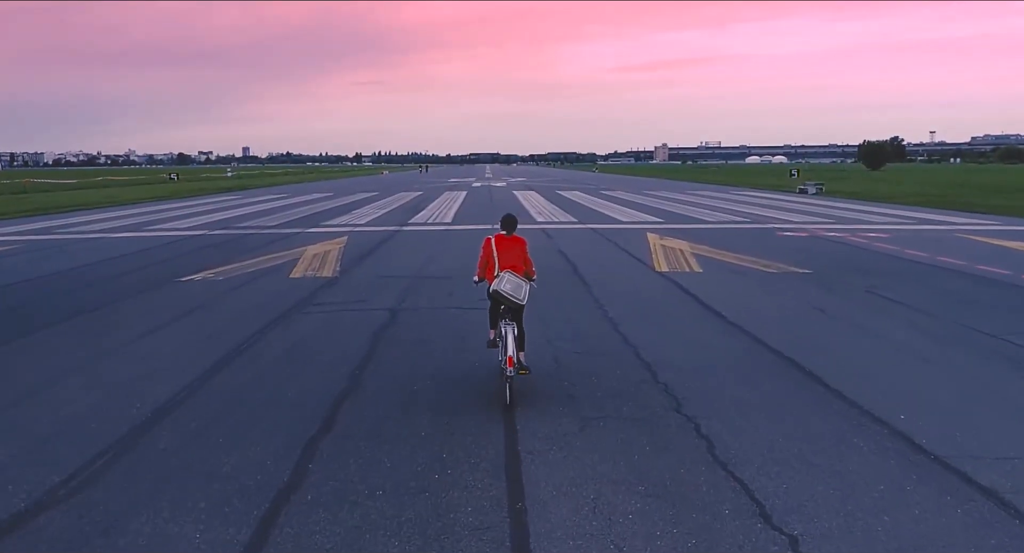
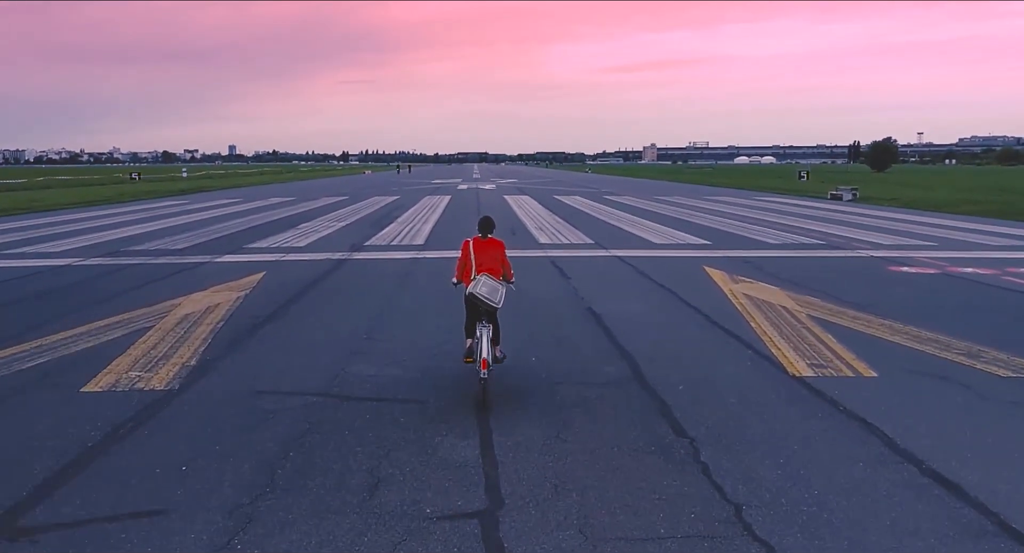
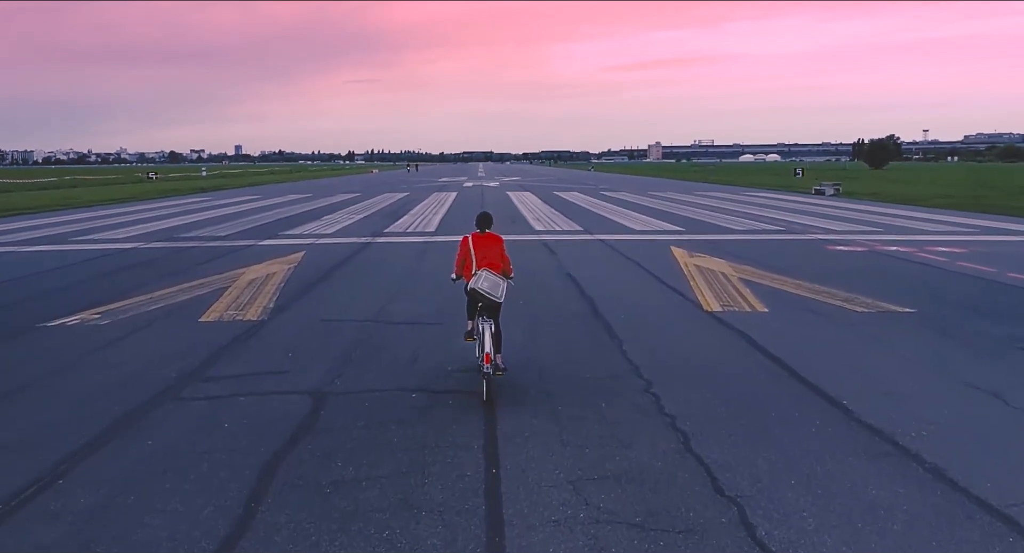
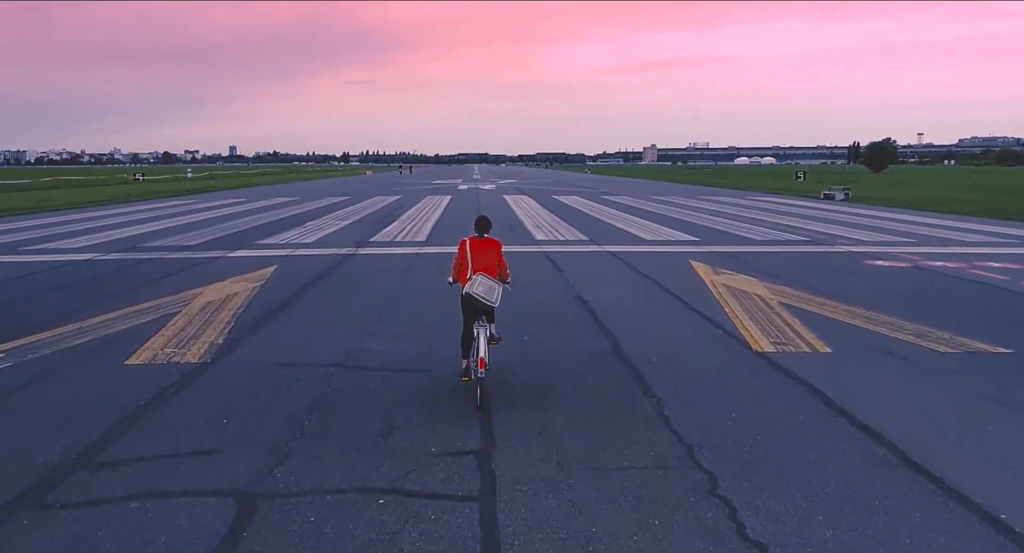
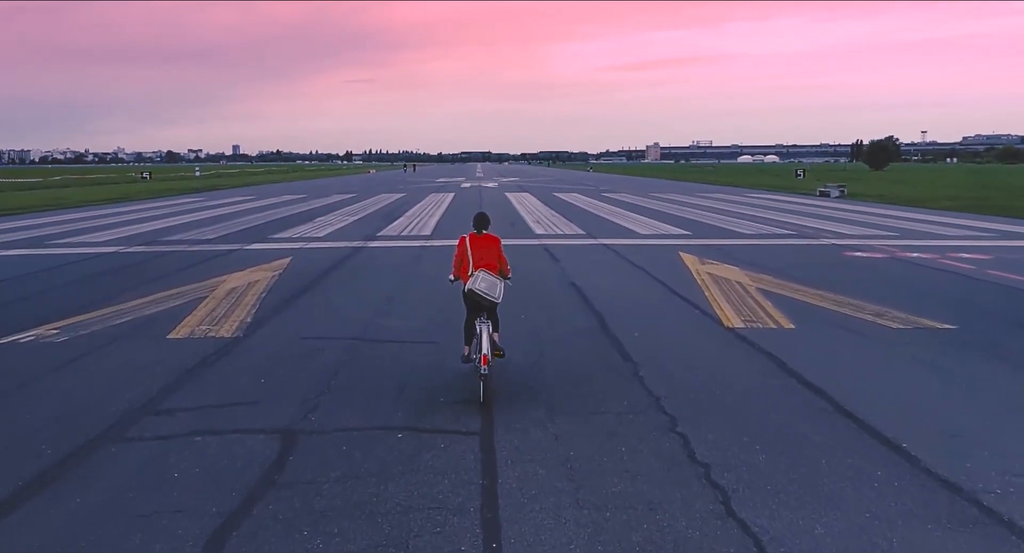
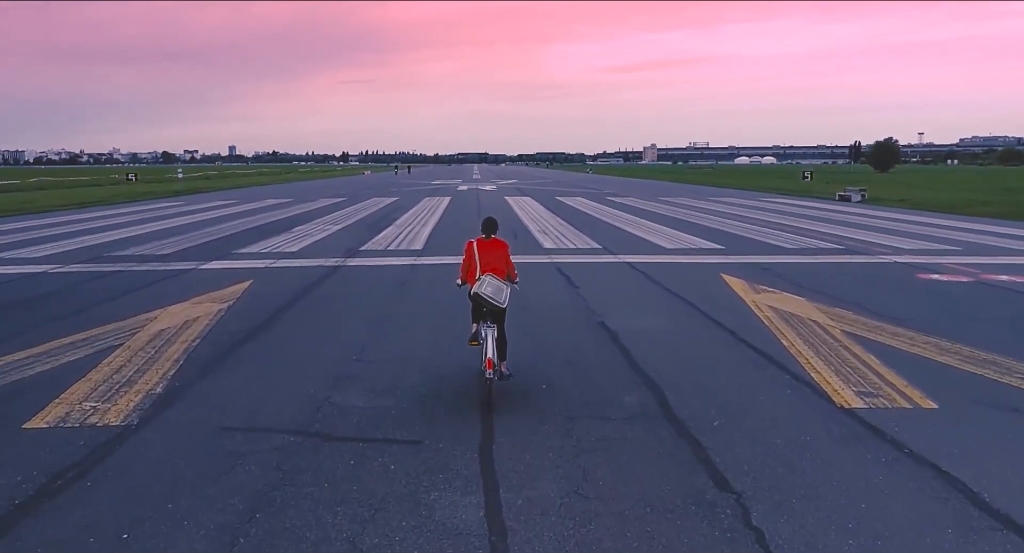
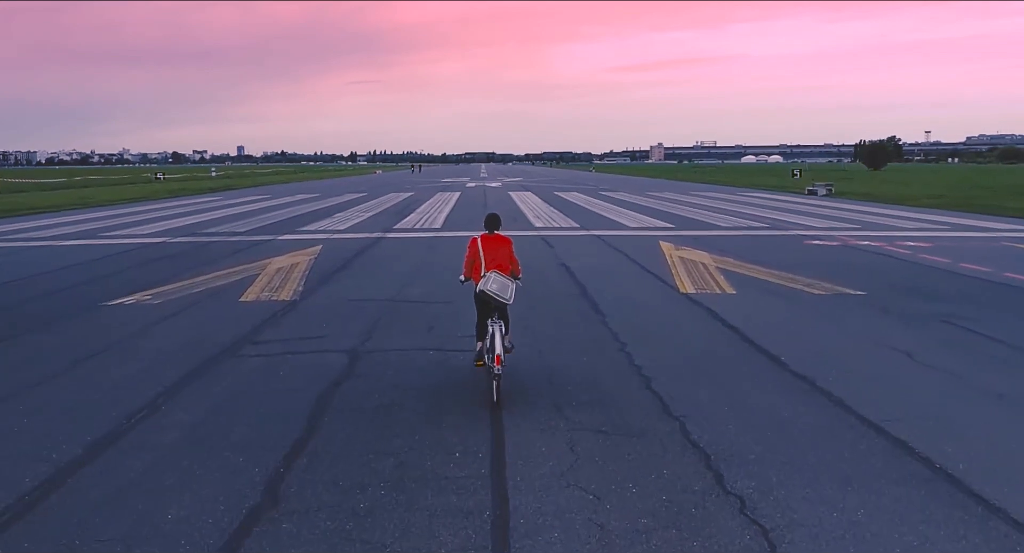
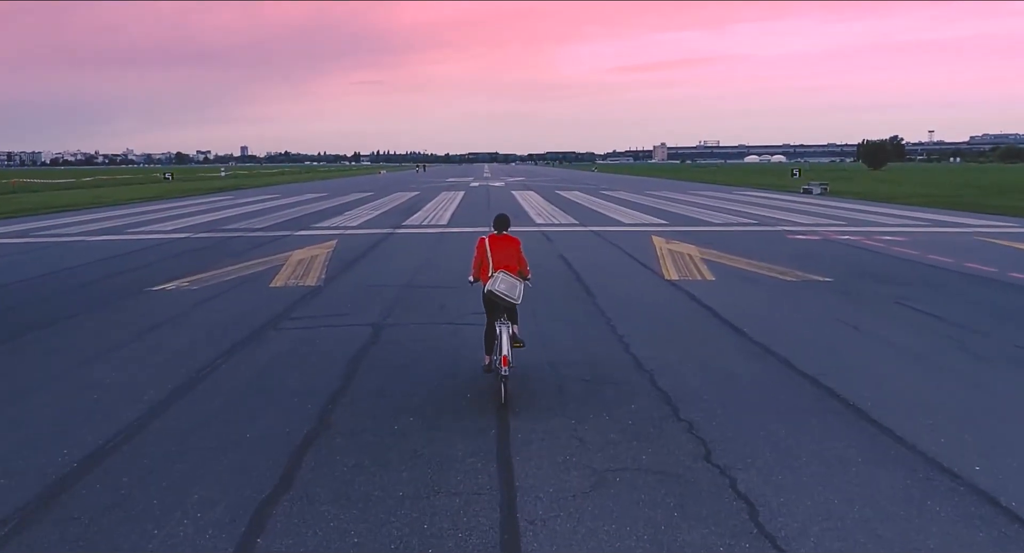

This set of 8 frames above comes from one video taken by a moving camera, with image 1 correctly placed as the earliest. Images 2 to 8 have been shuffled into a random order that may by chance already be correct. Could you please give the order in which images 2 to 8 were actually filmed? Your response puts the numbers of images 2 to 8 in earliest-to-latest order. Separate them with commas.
8, 7, 3, 5, 4, 2, 6
